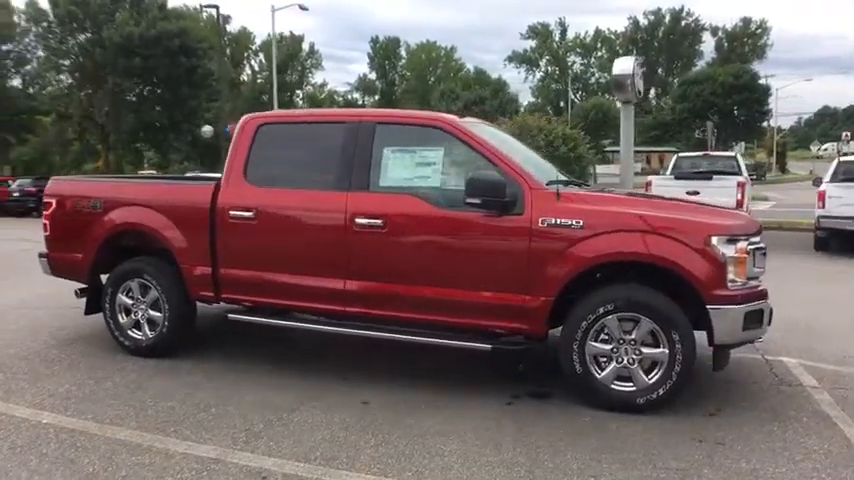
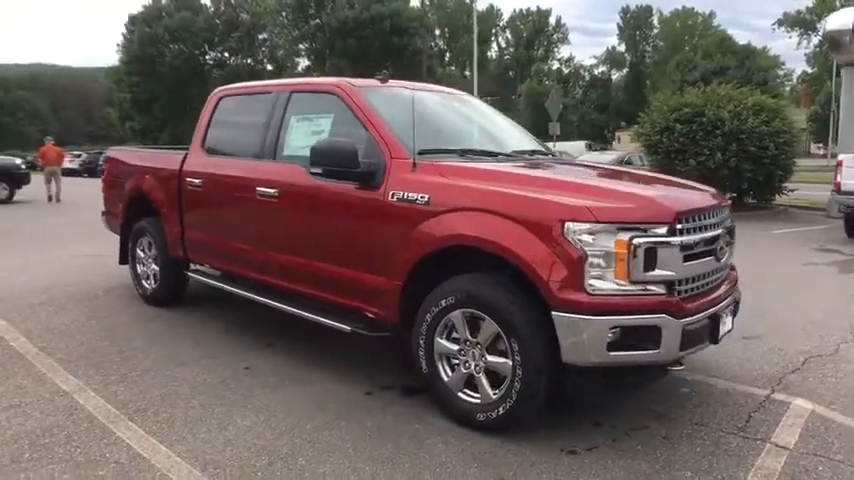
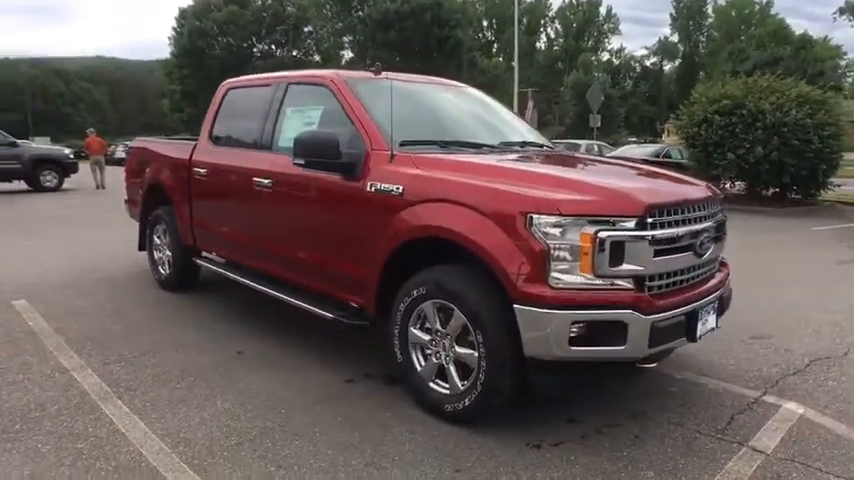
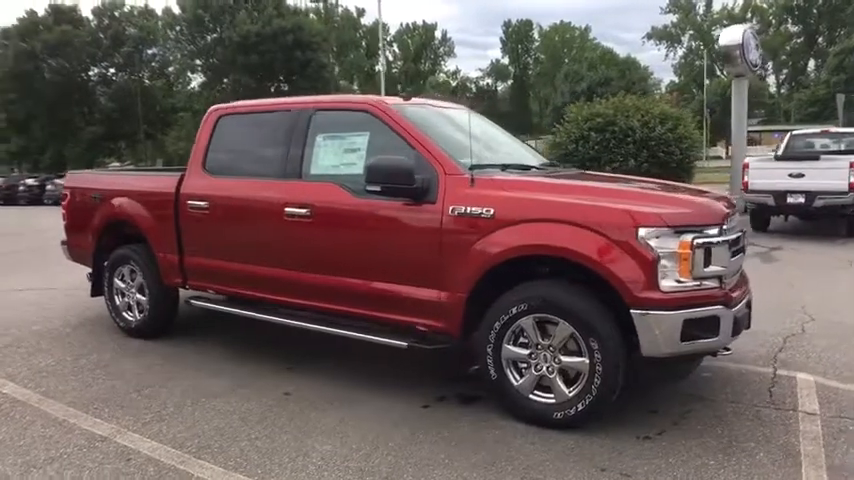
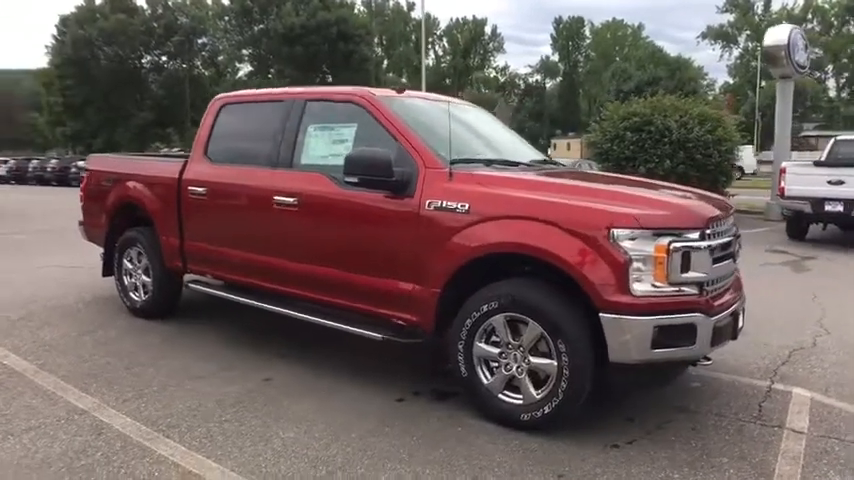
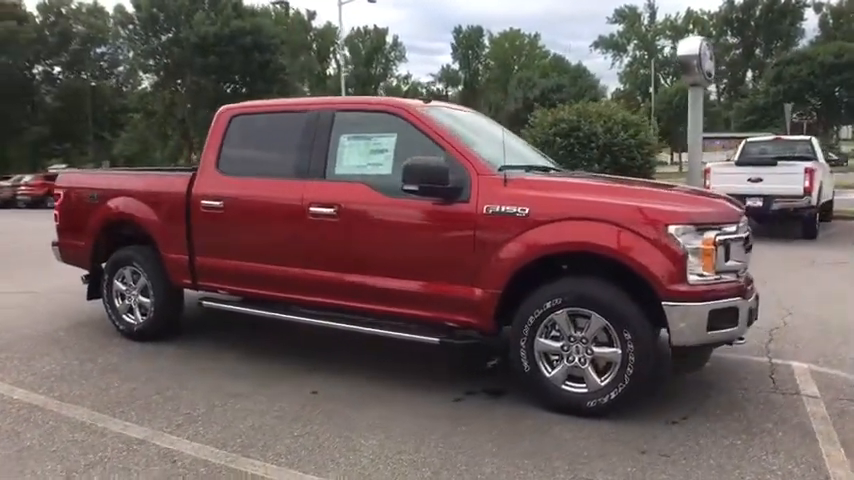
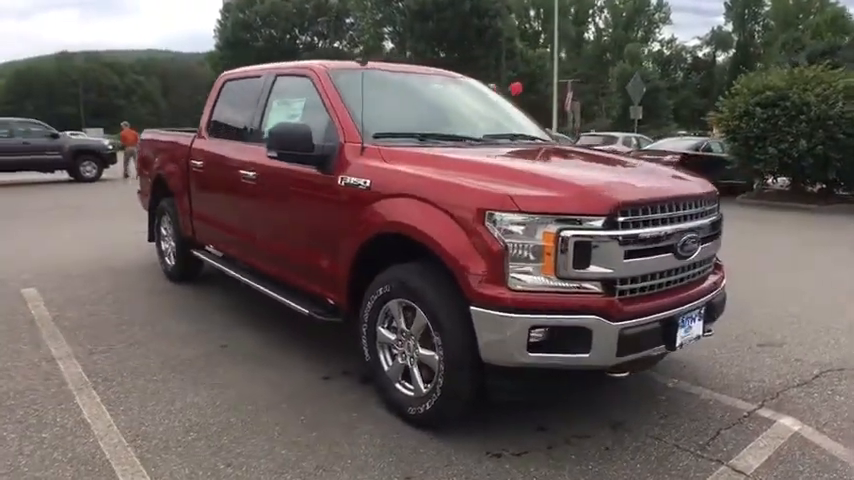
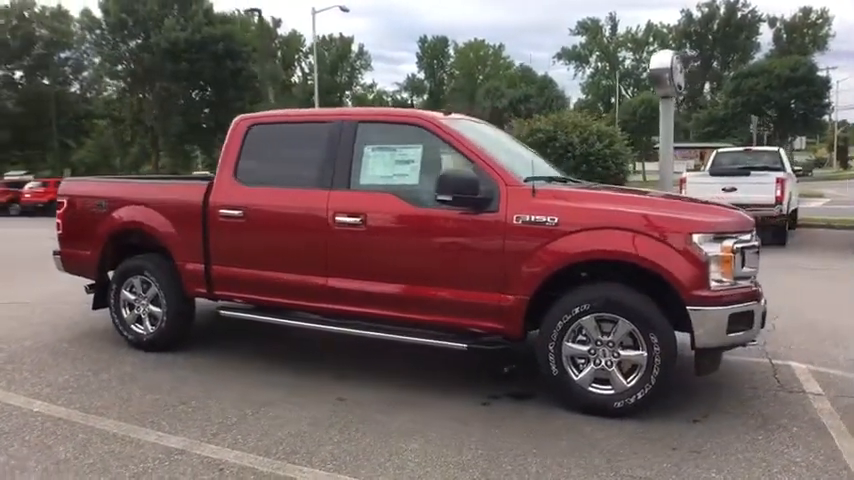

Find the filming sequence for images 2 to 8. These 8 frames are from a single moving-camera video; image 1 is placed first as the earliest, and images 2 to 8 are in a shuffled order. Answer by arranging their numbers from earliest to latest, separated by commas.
8, 6, 4, 5, 2, 3, 7
